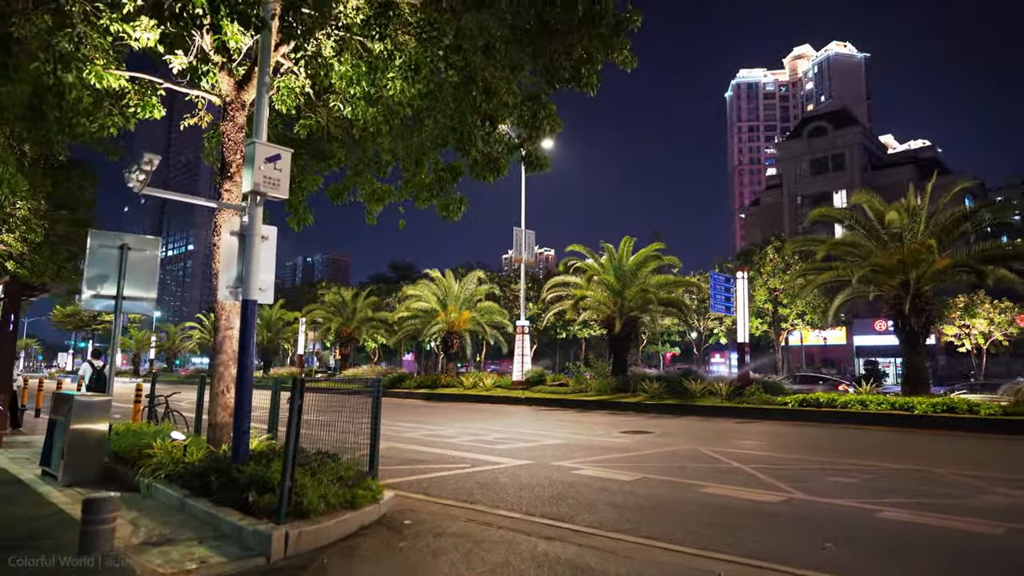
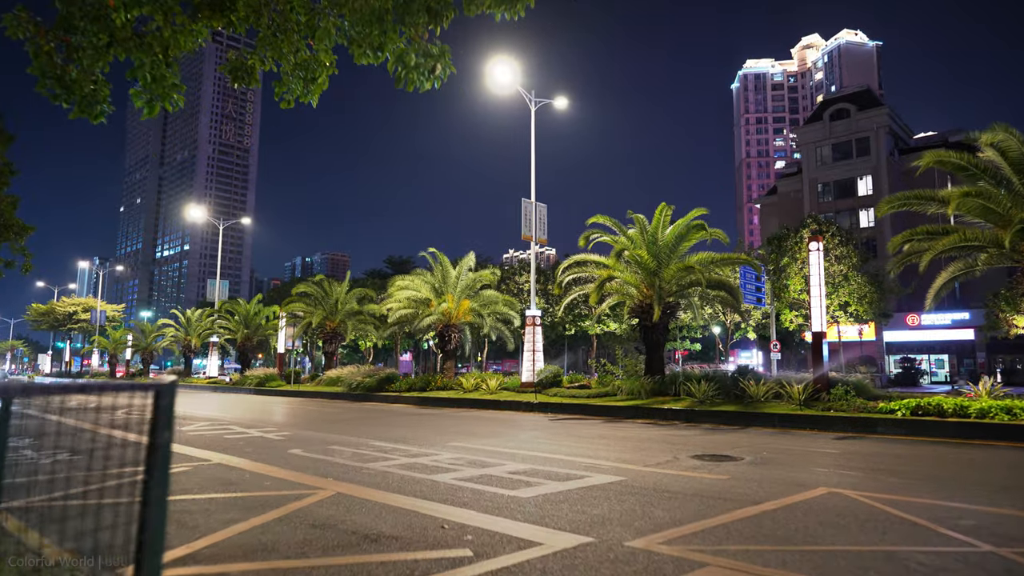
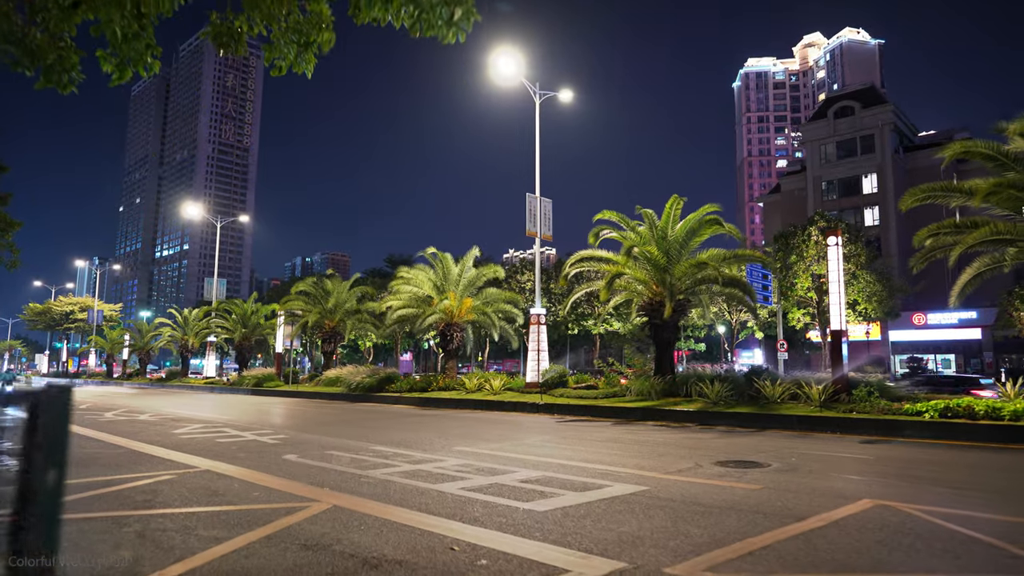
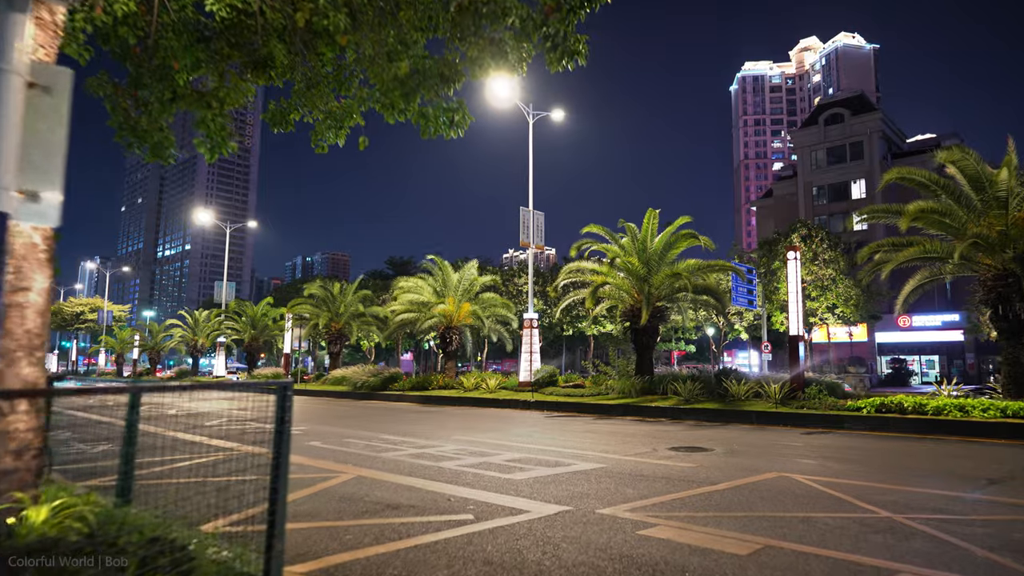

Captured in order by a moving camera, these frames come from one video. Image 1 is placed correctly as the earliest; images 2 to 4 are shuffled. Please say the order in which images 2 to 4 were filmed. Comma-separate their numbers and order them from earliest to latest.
4, 2, 3
